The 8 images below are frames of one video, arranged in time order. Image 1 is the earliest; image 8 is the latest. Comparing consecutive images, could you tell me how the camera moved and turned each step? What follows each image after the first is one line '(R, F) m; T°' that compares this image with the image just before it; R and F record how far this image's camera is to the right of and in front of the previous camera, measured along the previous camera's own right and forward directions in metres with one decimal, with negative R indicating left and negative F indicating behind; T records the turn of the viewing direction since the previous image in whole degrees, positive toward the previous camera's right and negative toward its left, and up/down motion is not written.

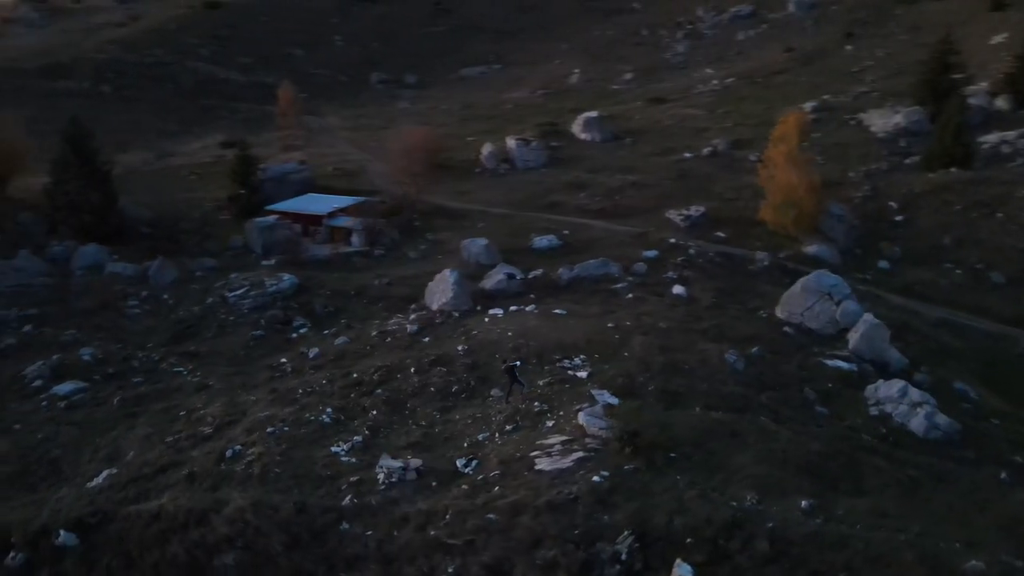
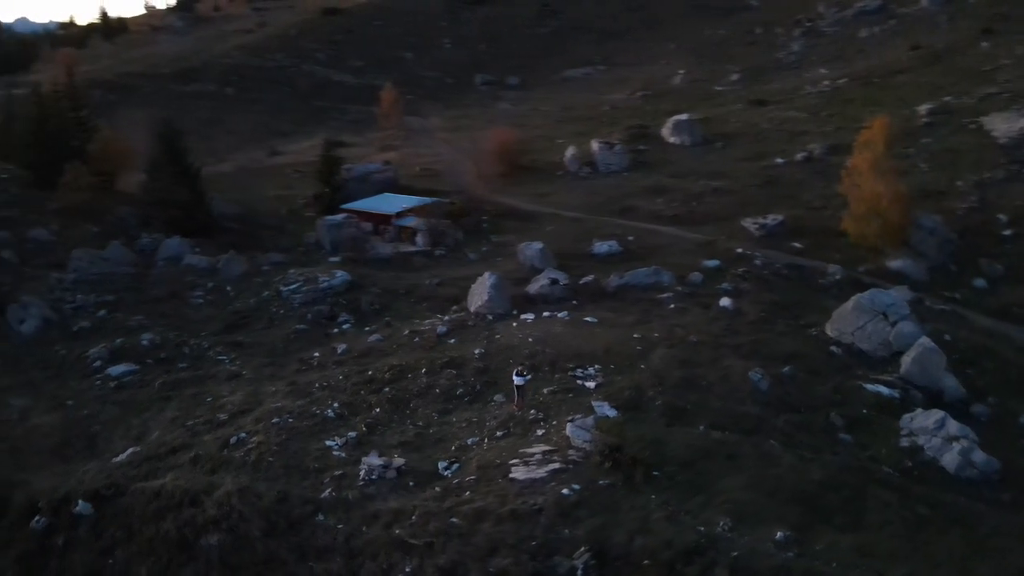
(+1.5, +0.1) m; -8°
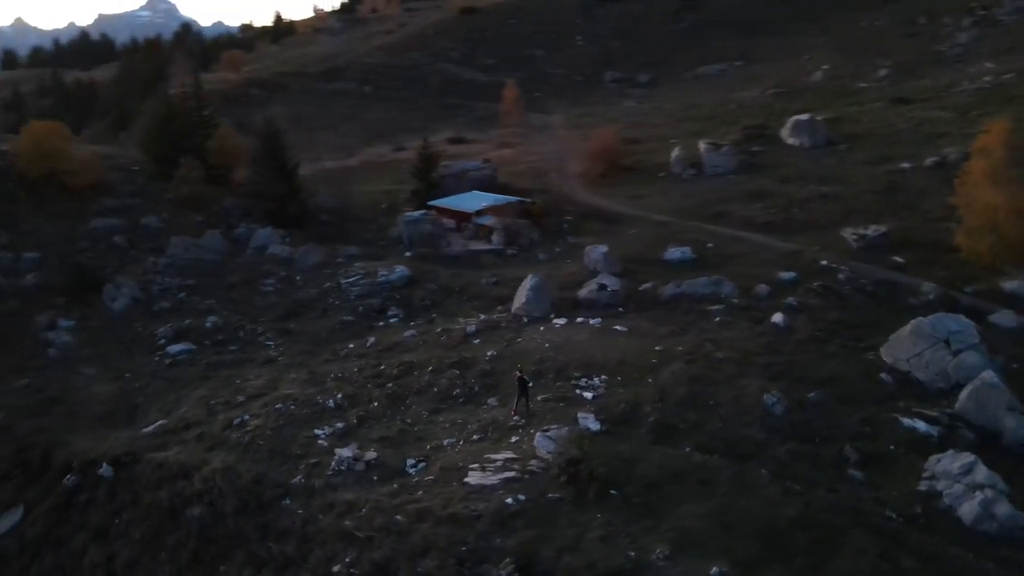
(+2.1, +0.2) m; -11°
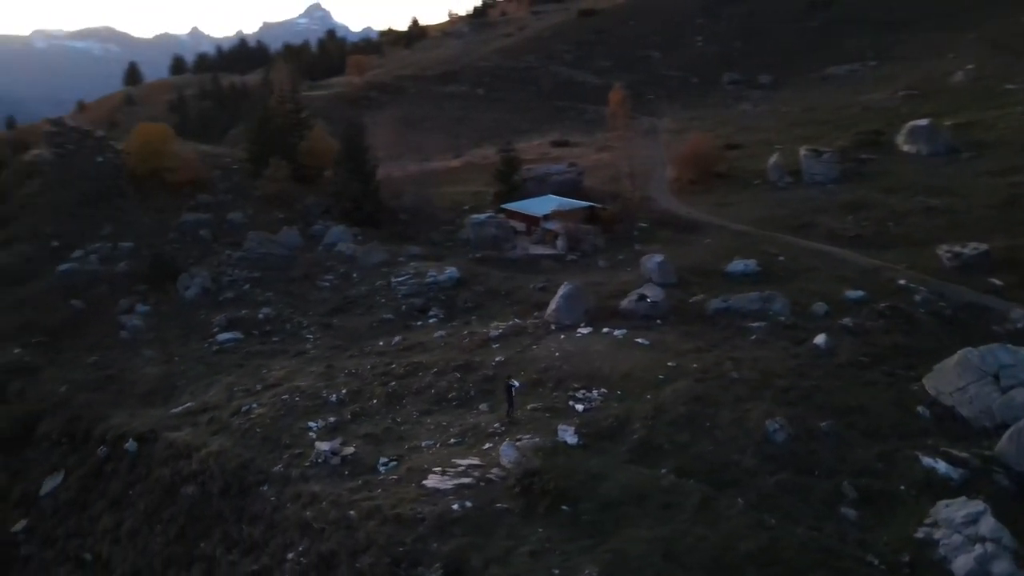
(+1.9, +0.1) m; -10°
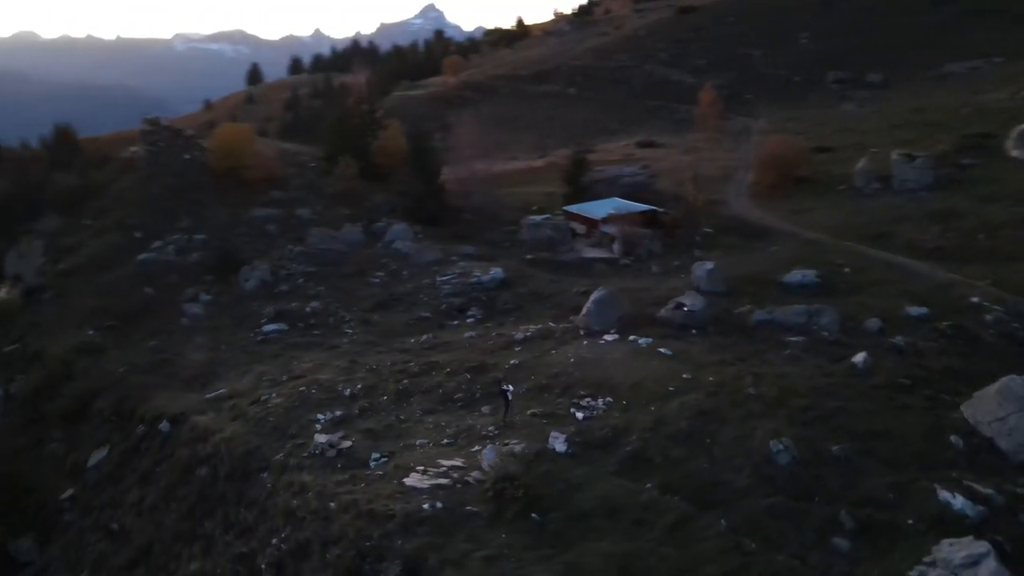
(+1.4, 0.0) m; -8°
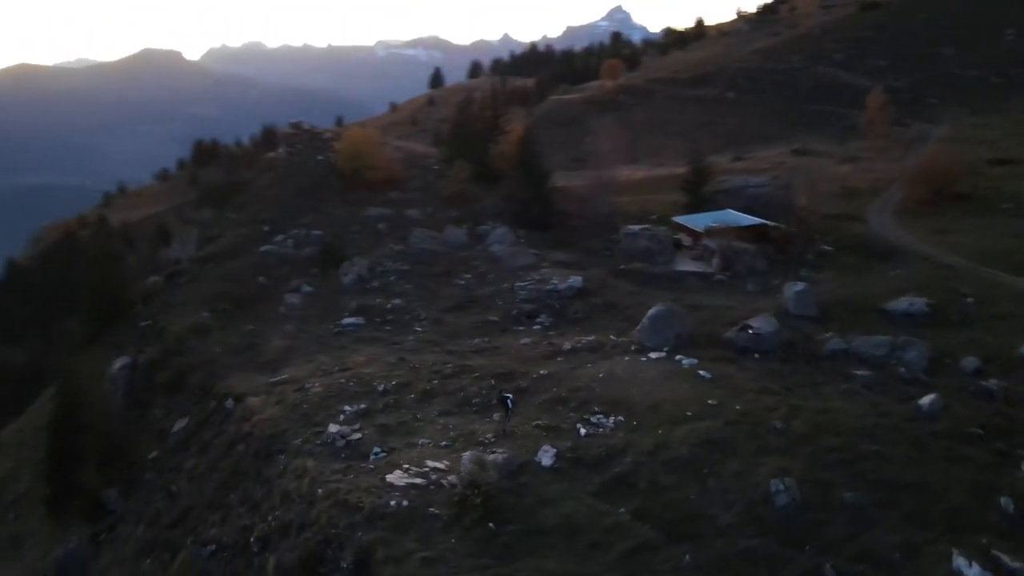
(+2.3, +0.1) m; -13°
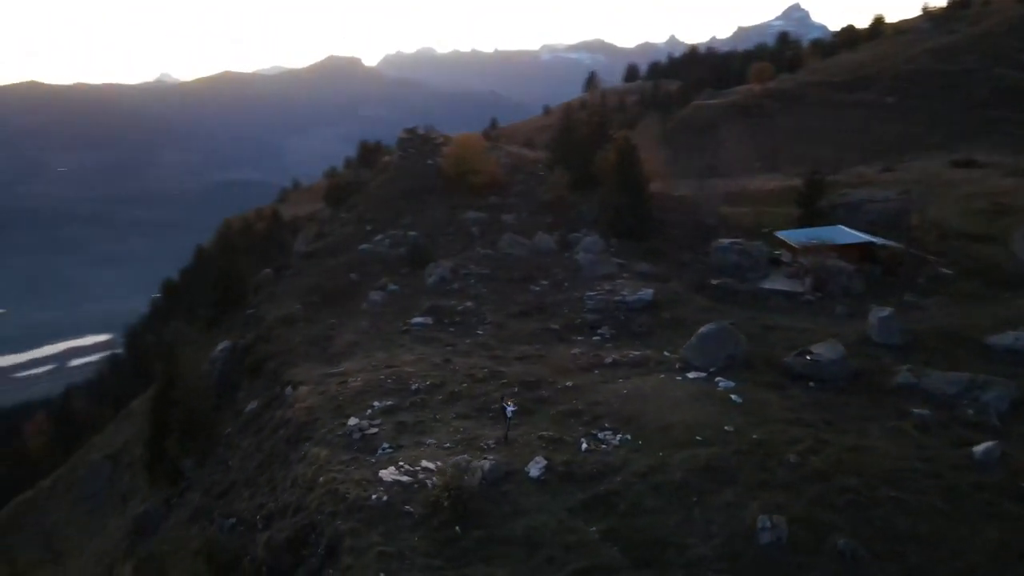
(+2.1, 0.0) m; -12°
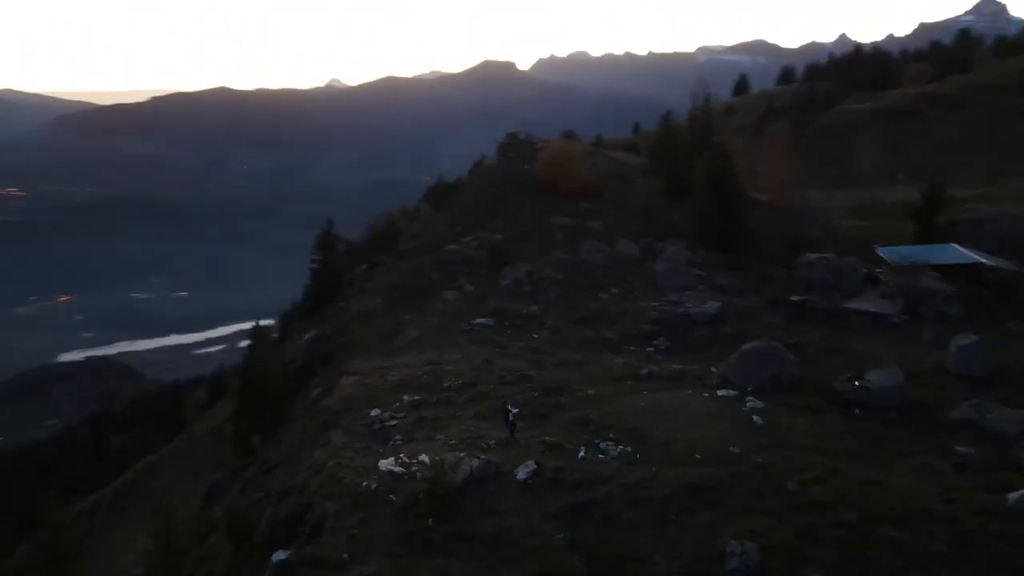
(+2.0, -0.1) m; -11°
